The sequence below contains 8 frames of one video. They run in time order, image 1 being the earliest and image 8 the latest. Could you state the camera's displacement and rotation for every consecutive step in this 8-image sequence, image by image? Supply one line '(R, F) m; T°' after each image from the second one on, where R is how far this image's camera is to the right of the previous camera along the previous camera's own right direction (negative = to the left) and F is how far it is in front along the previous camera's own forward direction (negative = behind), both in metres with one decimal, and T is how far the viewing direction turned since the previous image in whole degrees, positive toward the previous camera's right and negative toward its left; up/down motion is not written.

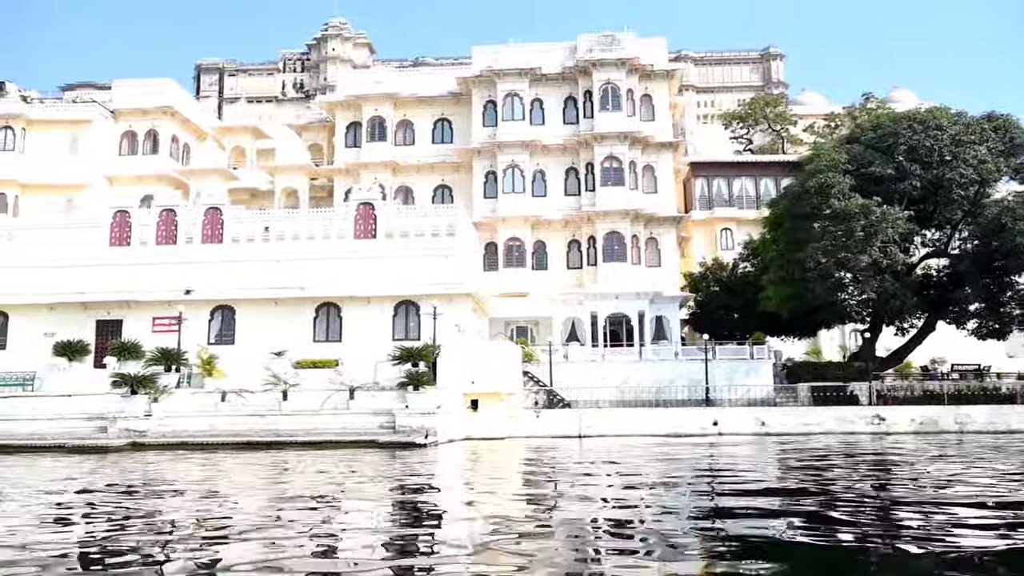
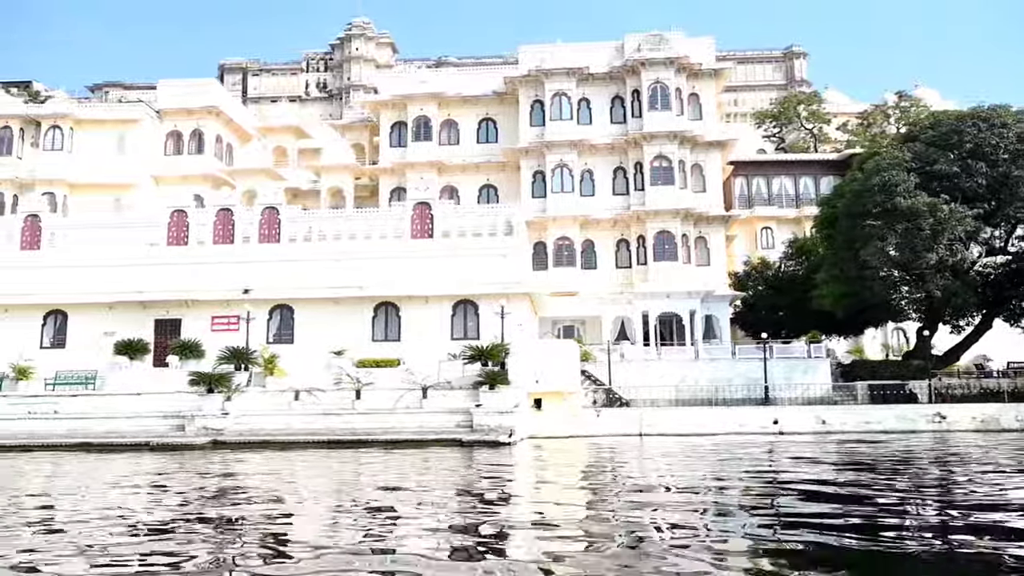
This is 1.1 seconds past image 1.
(-2.0, -0.1) m; 0°
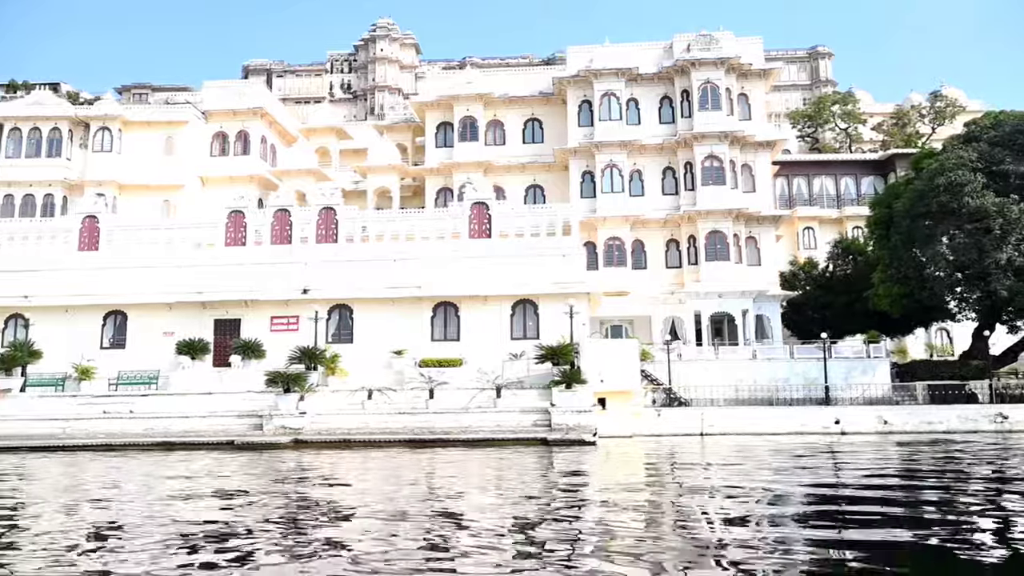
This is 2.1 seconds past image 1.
(-2.0, -0.1) m; 0°
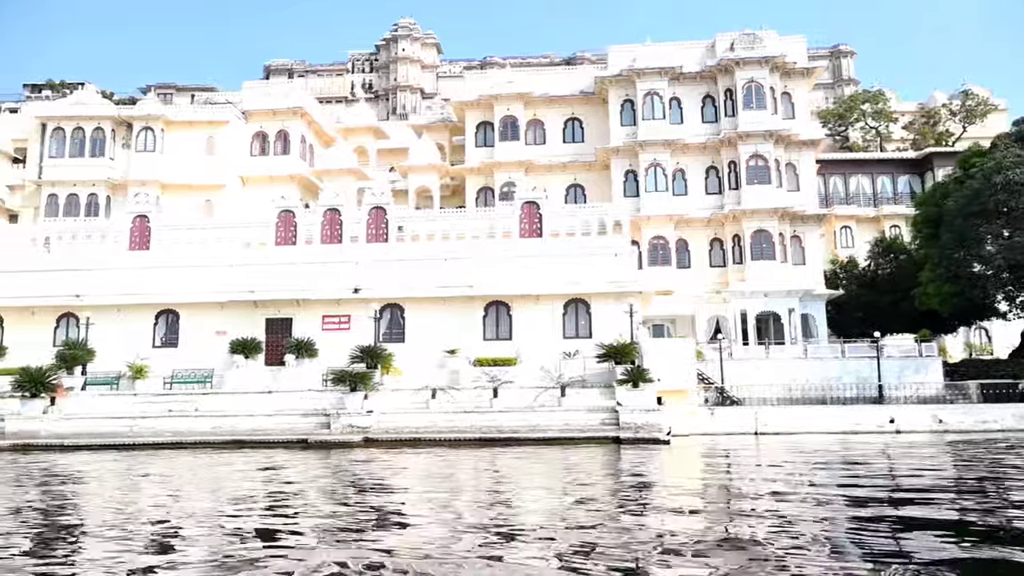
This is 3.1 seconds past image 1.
(-1.7, 0.0) m; 0°
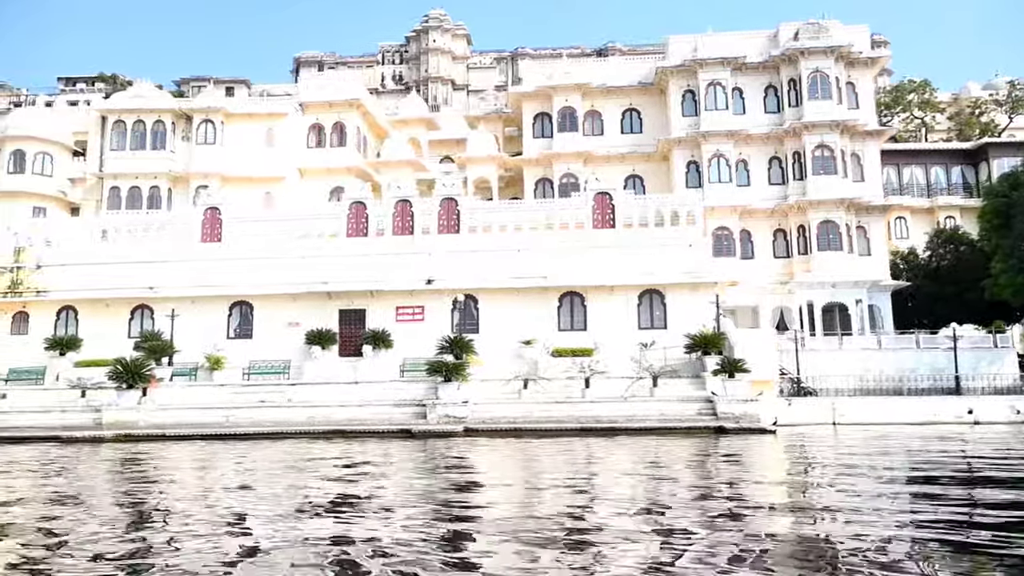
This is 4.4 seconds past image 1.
(-2.5, -0.1) m; 0°
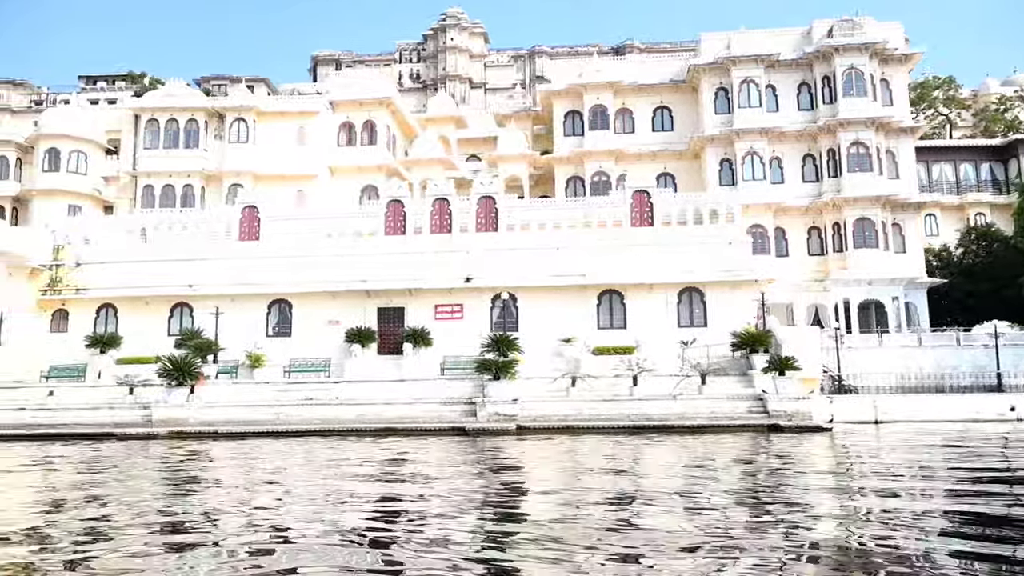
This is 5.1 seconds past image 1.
(-1.2, 0.0) m; 0°
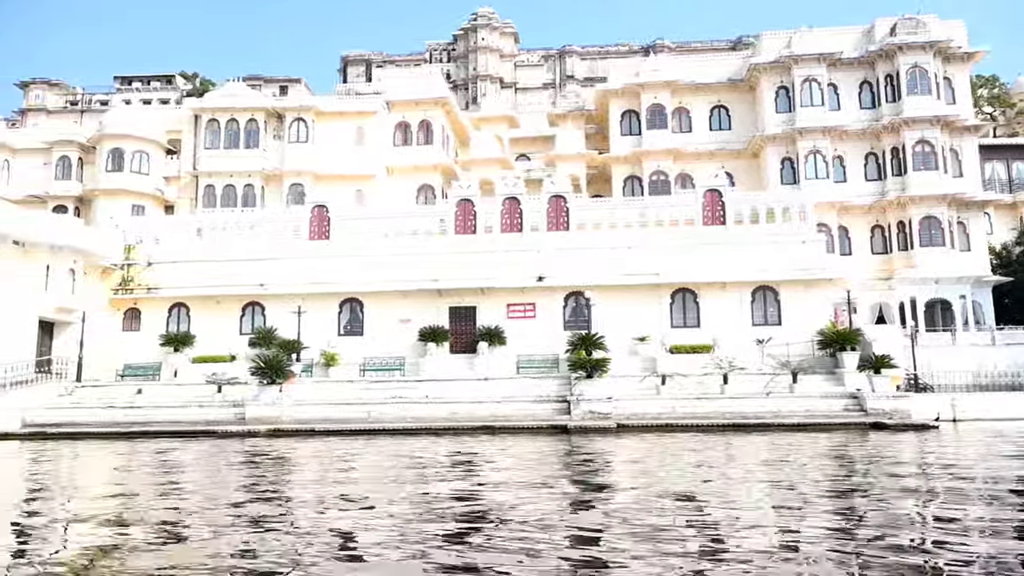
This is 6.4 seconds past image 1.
(-2.4, -0.1) m; 0°
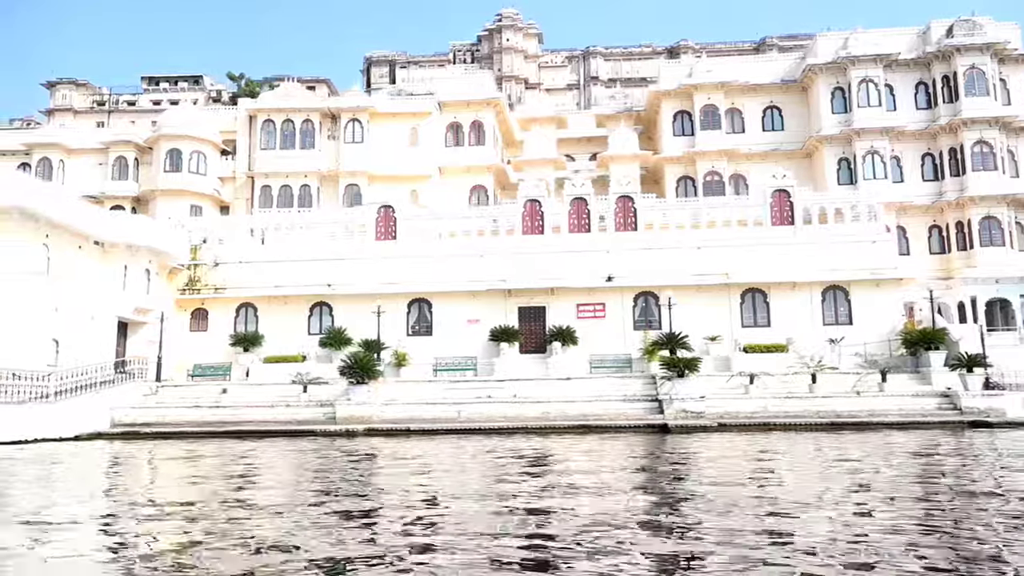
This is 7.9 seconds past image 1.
(-2.7, -0.1) m; 0°
